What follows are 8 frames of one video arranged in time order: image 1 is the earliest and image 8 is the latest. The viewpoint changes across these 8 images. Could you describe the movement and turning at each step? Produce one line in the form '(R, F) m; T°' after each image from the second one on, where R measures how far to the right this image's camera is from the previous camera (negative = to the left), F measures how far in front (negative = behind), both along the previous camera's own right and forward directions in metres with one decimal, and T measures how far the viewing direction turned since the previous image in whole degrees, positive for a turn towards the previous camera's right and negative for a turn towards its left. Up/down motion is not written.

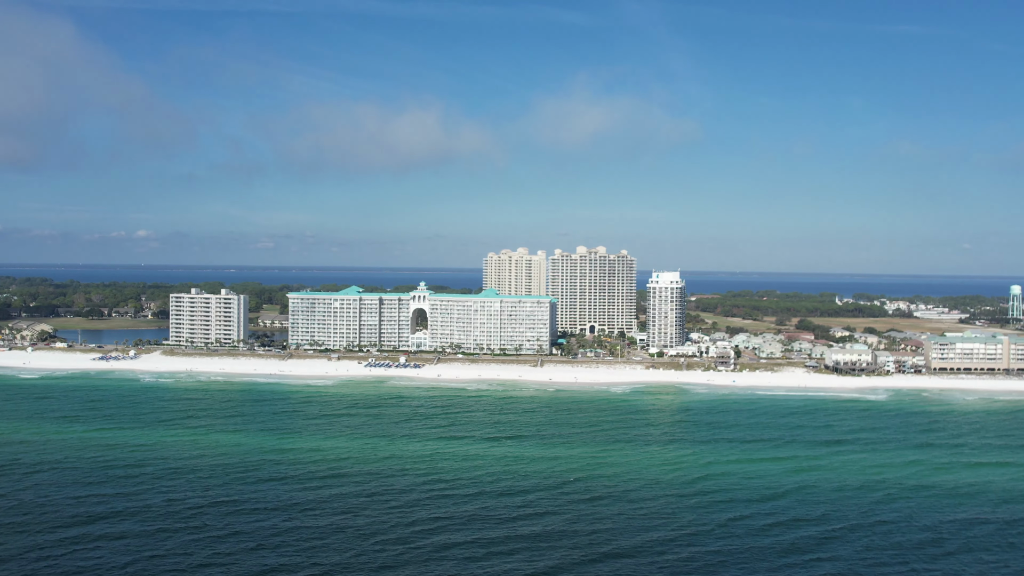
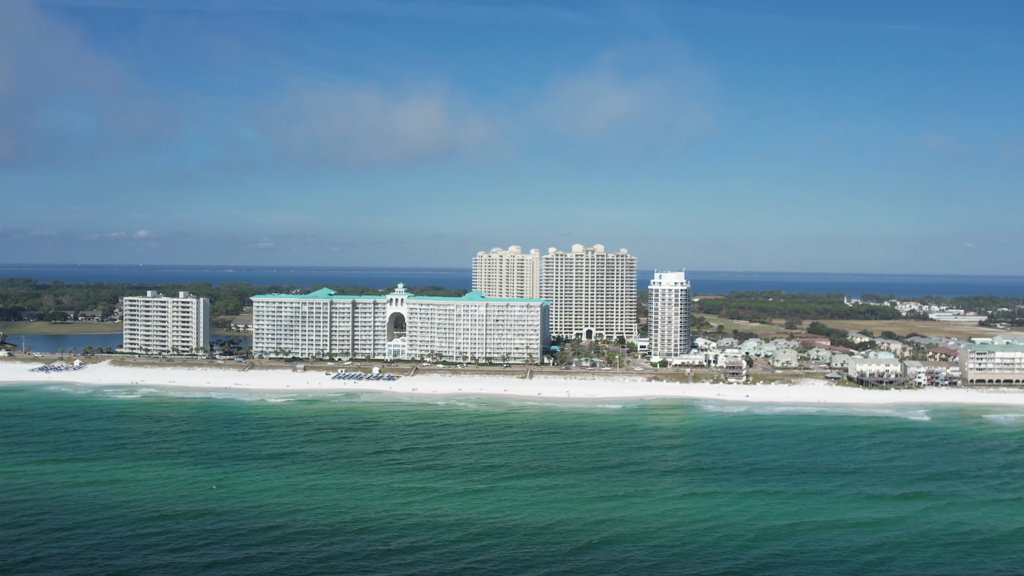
(+1.5, +12.0) m; 0°
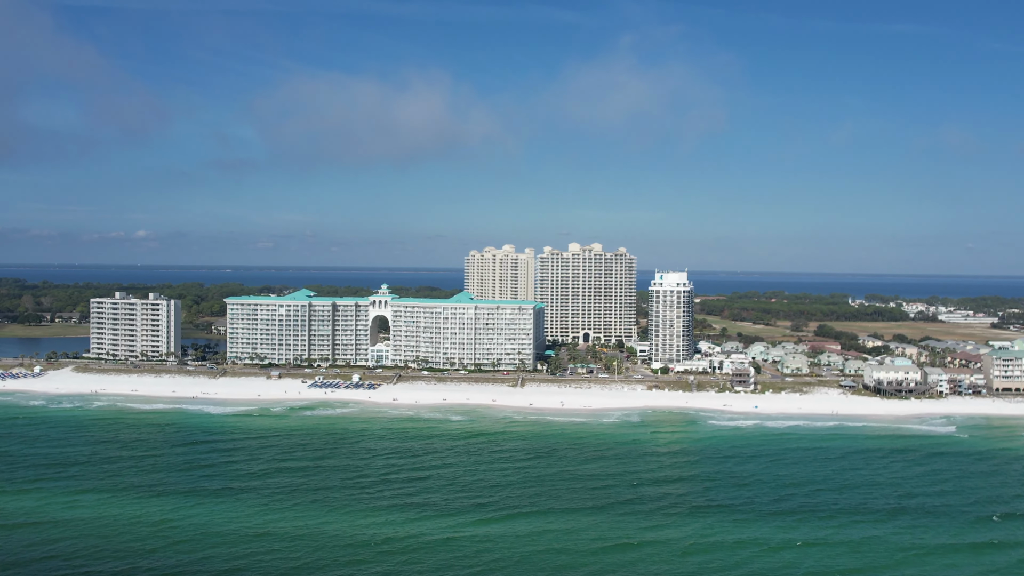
(+0.9, +7.2) m; 0°
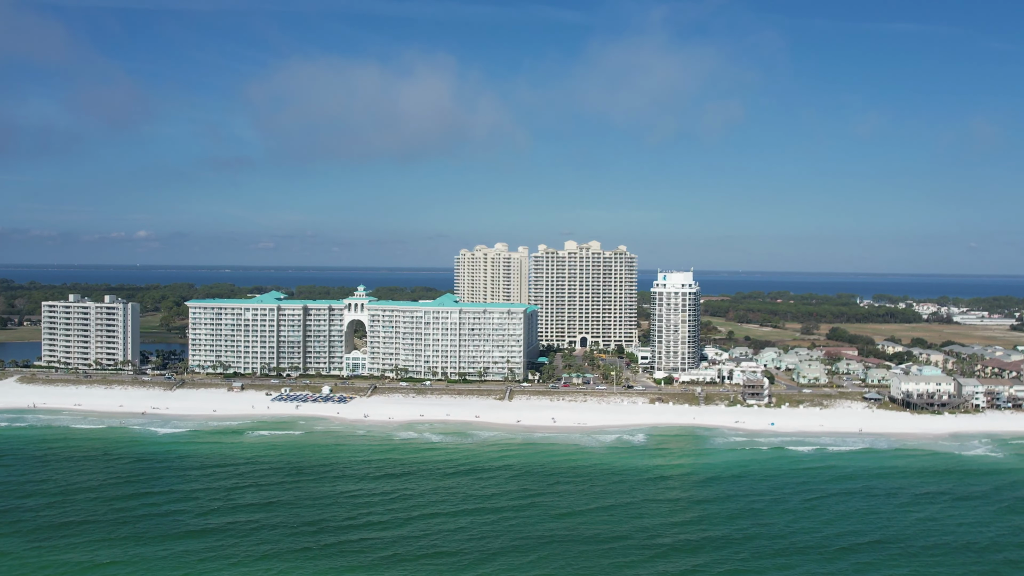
(+1.2, +9.4) m; 0°
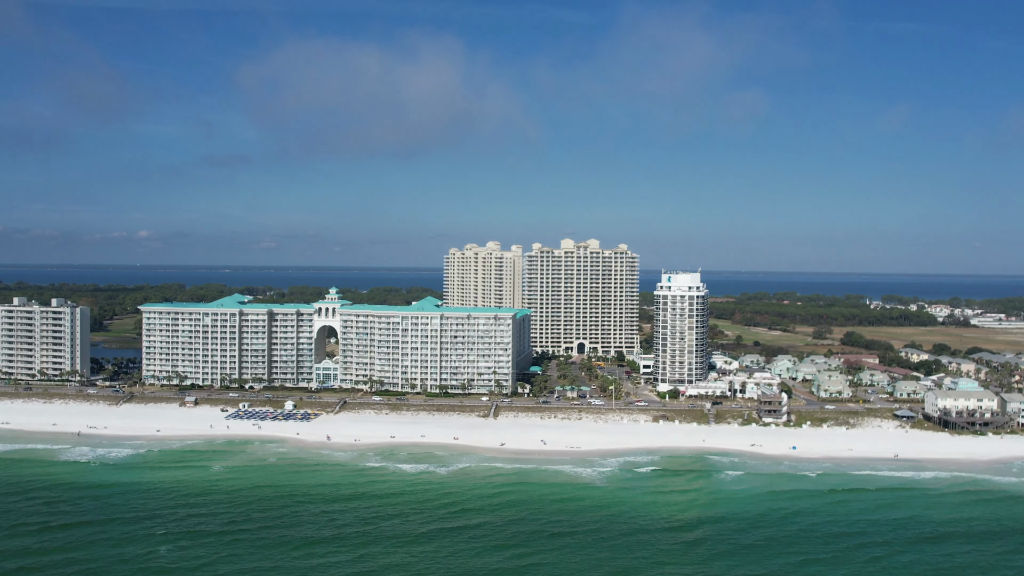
(+1.2, +9.5) m; 0°
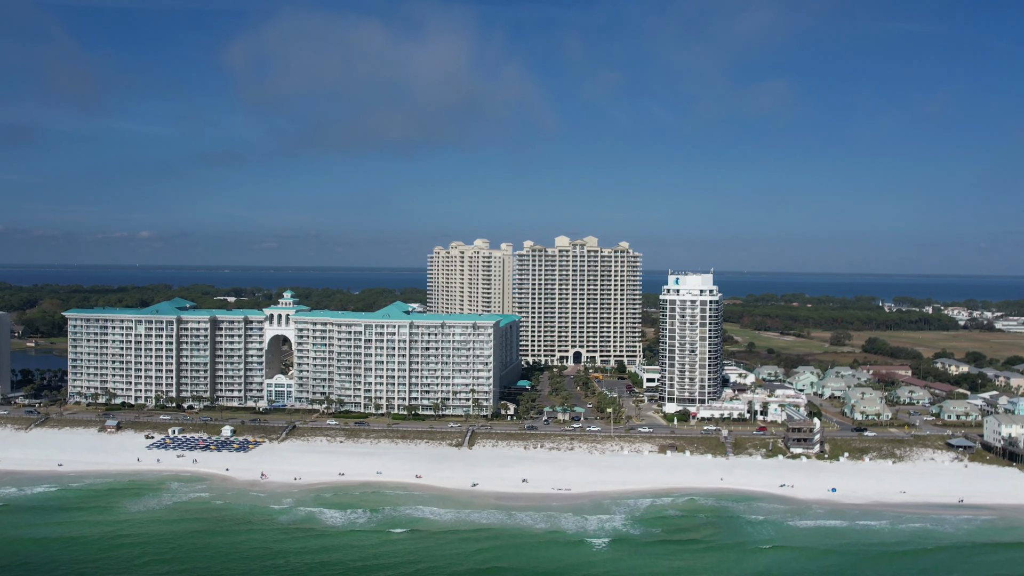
(+1.5, +12.1) m; 0°
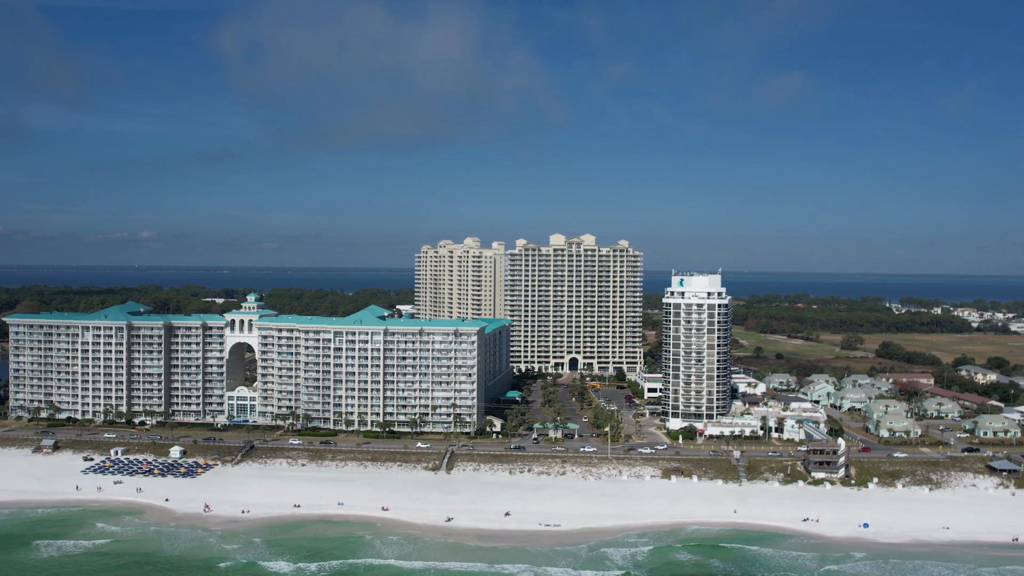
(+0.9, +7.2) m; 0°
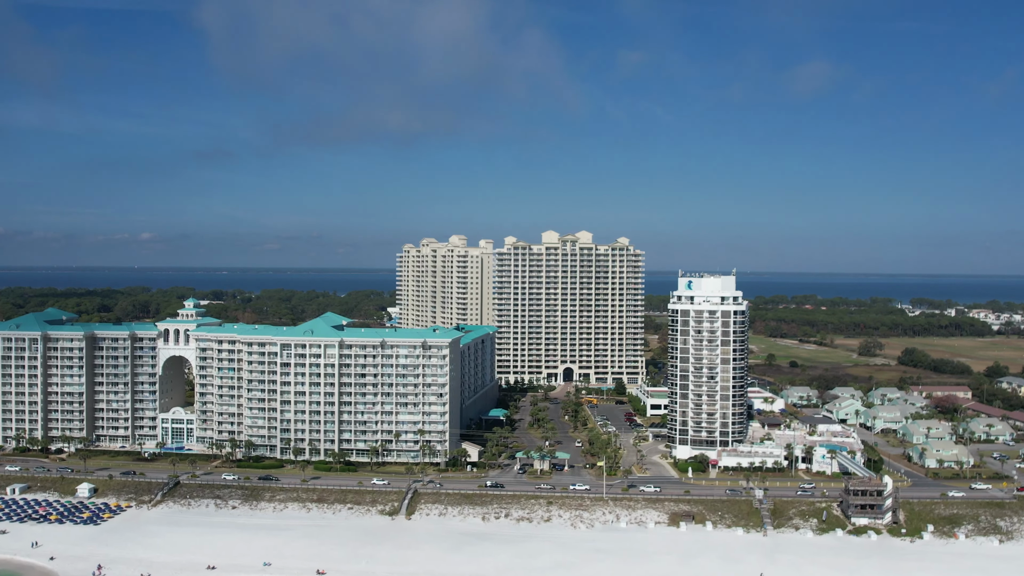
(+1.2, +9.7) m; 0°
